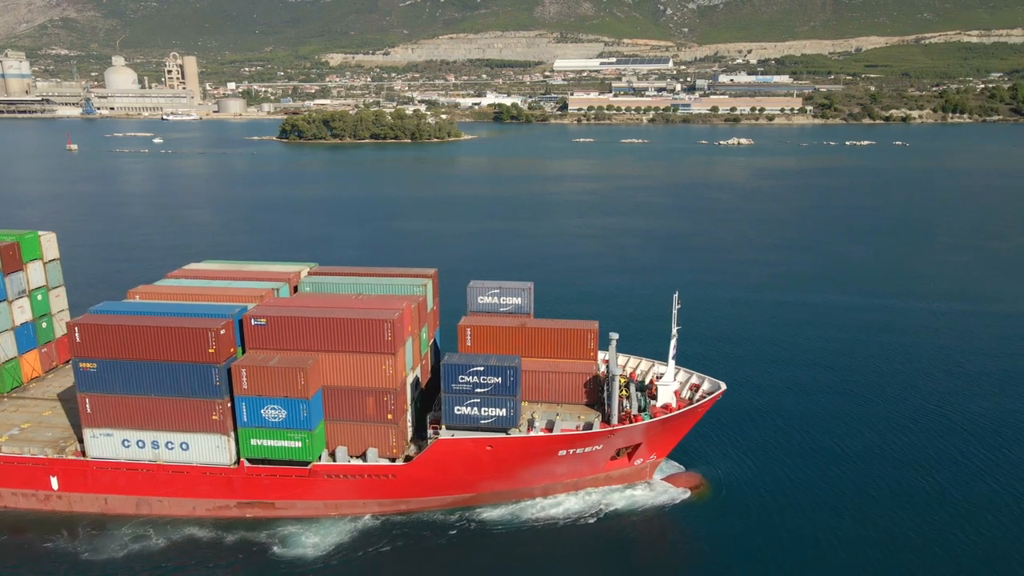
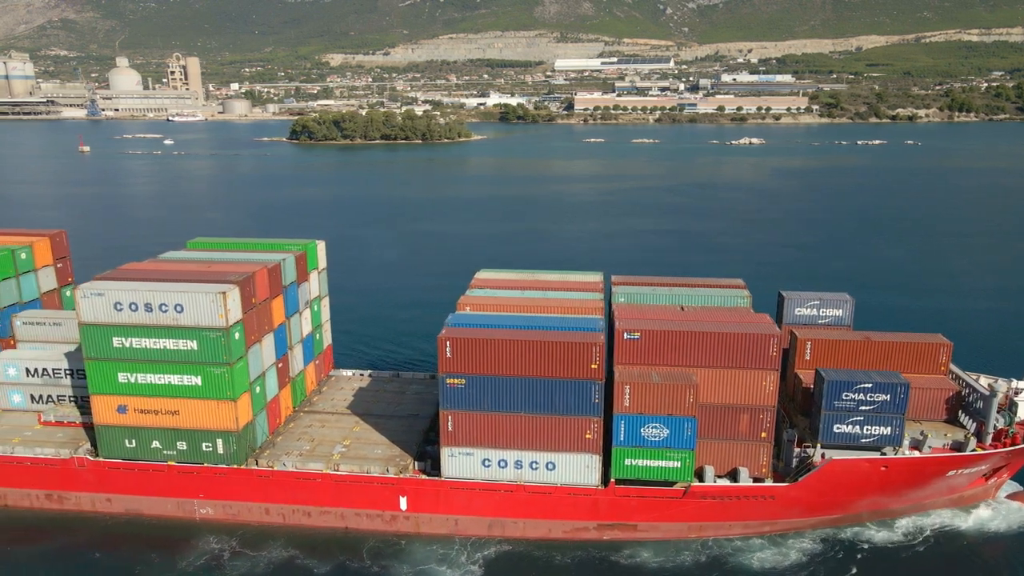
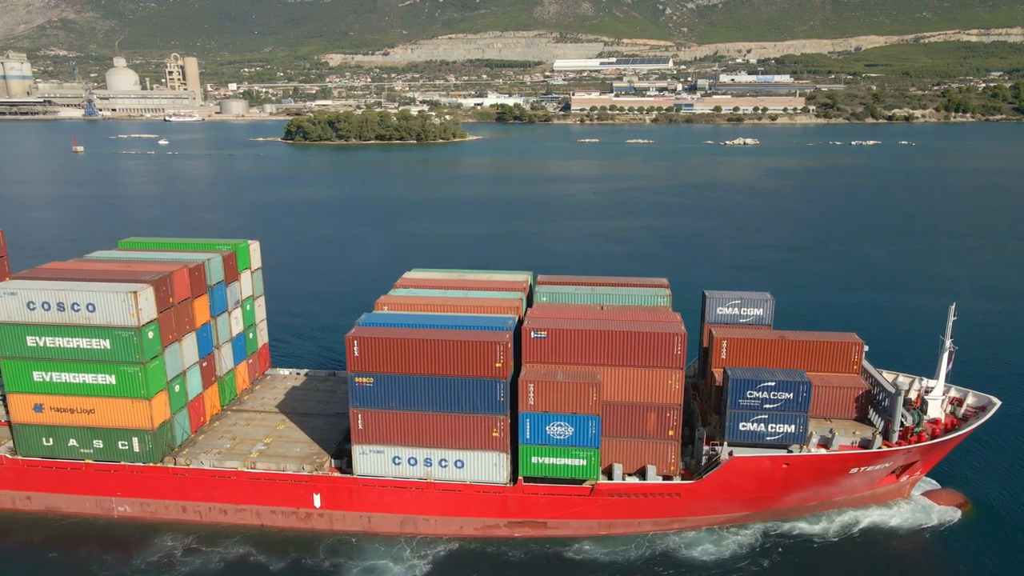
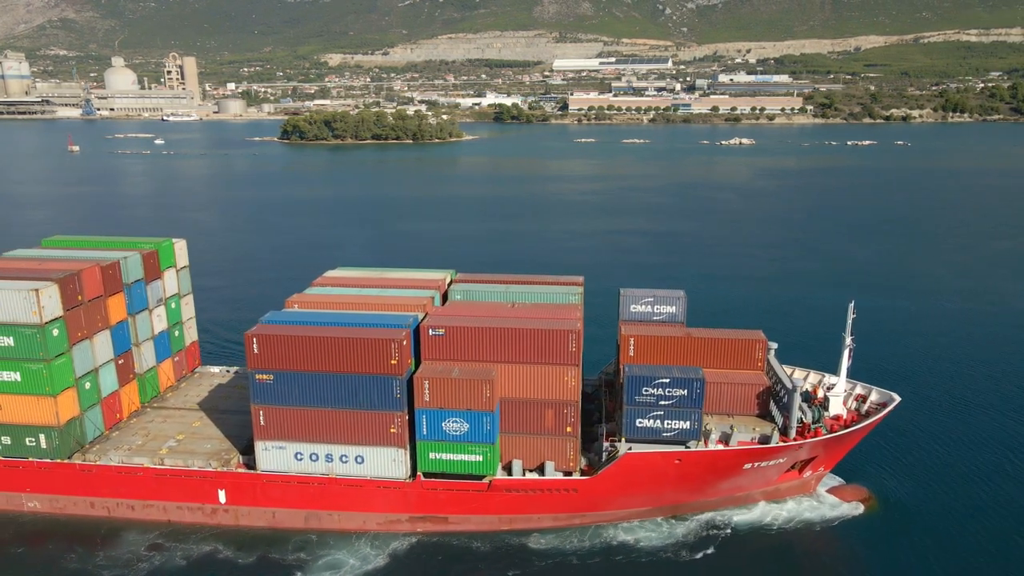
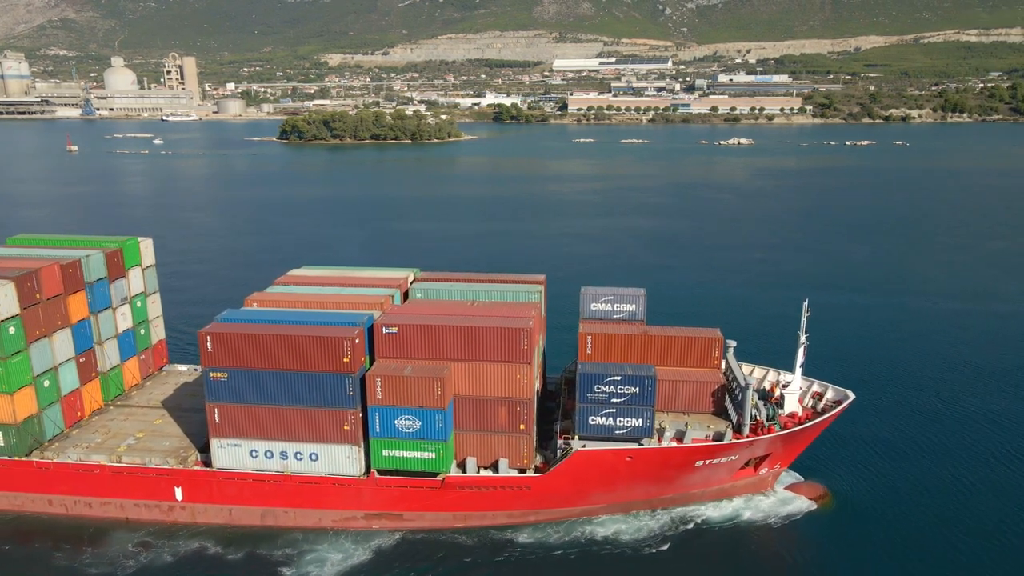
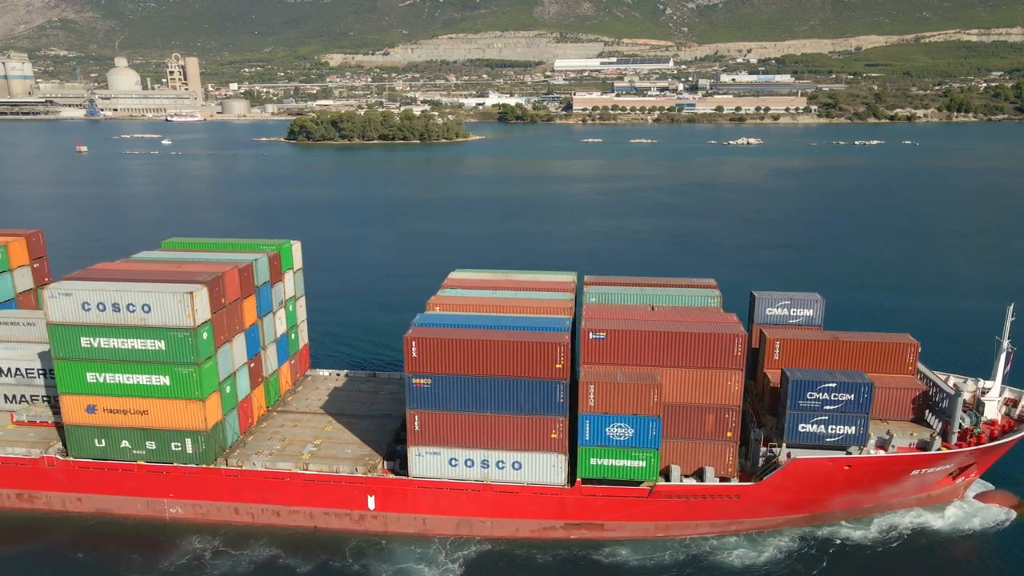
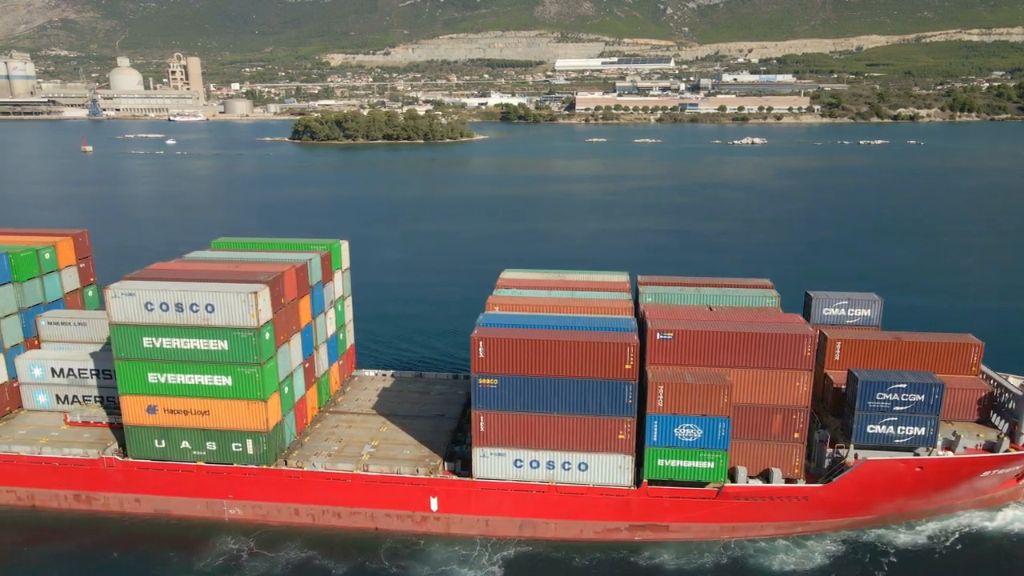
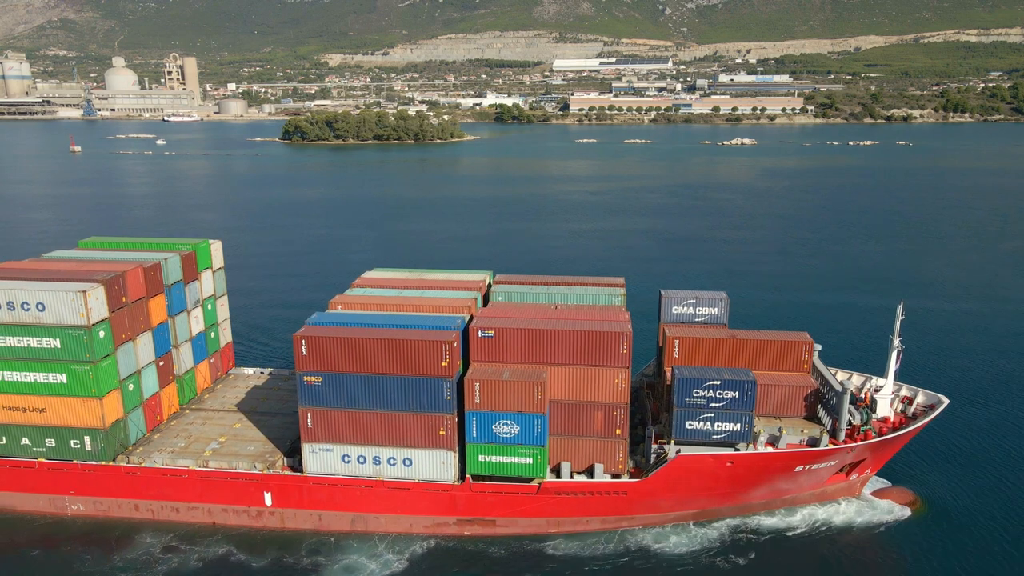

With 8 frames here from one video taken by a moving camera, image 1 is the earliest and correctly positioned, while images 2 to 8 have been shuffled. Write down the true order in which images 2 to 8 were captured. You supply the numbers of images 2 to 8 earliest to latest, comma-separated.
5, 4, 8, 3, 6, 2, 7
